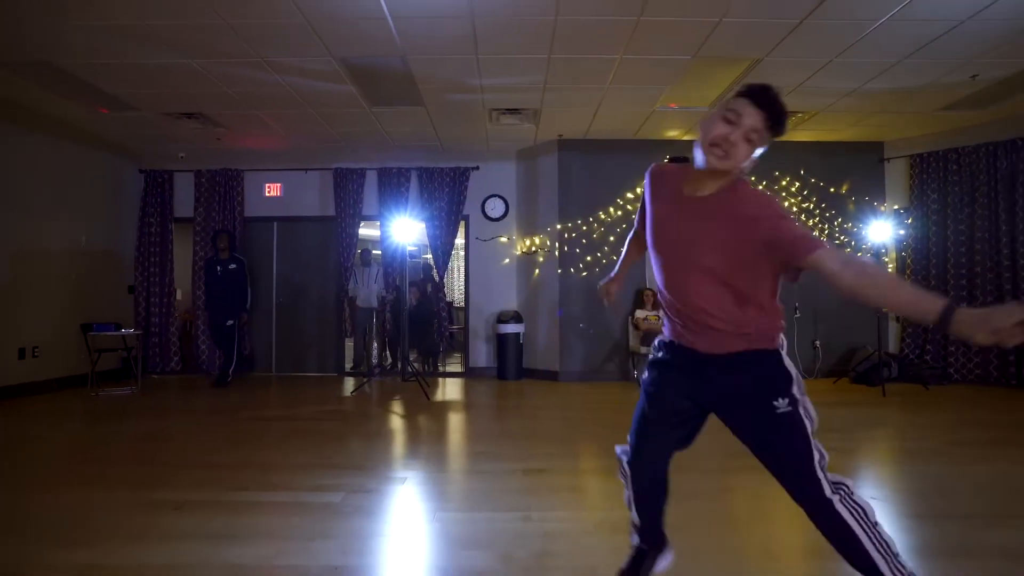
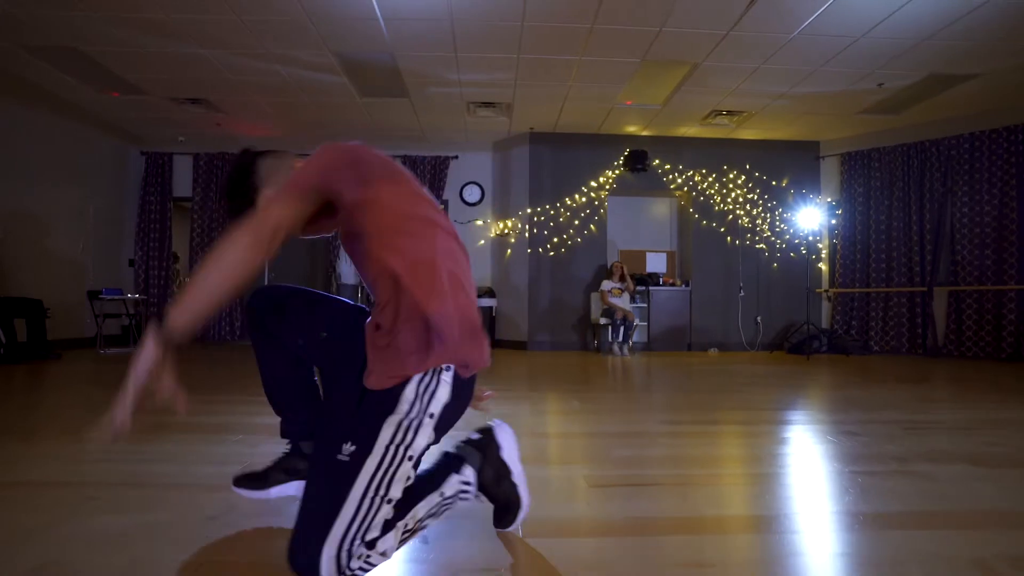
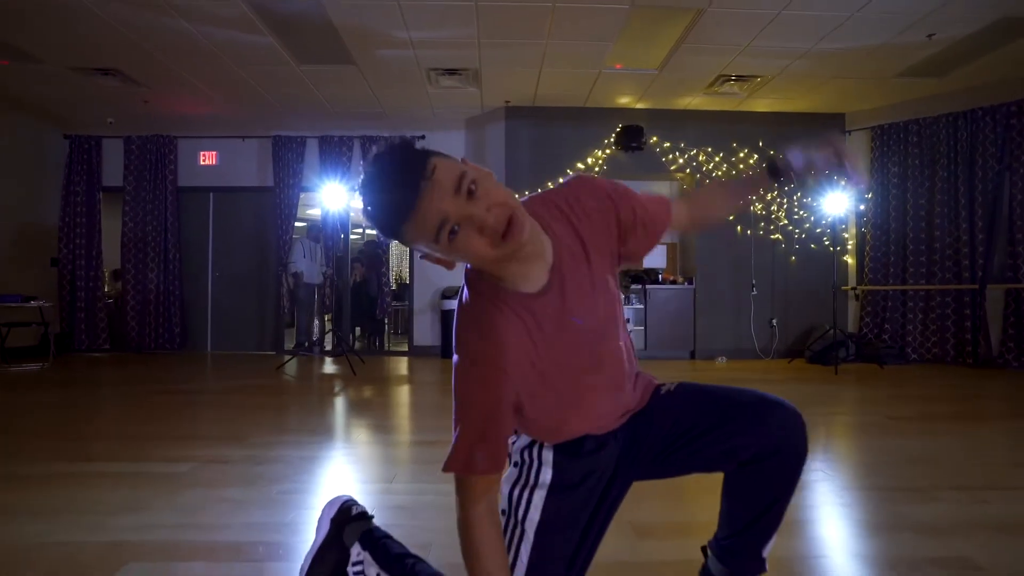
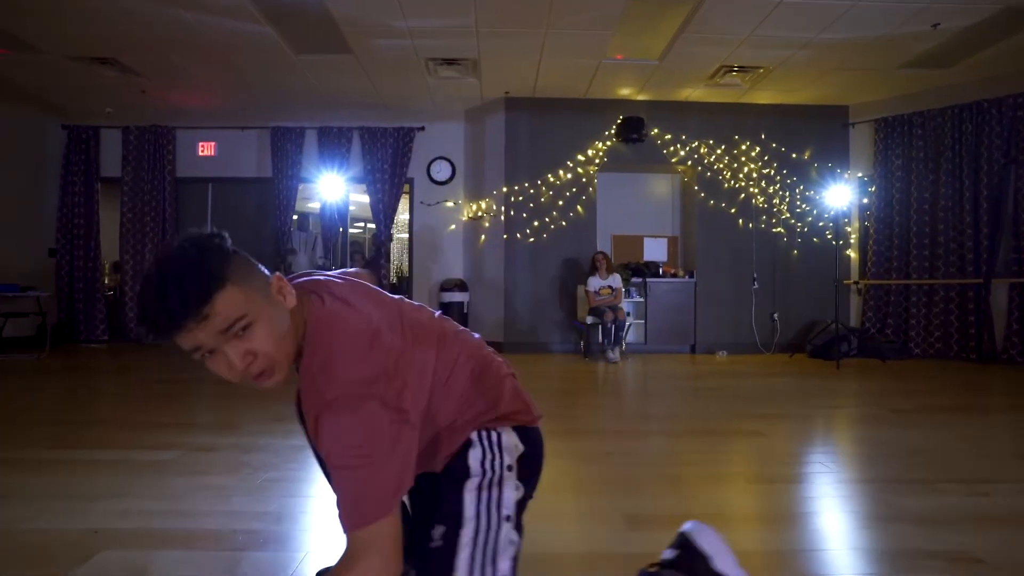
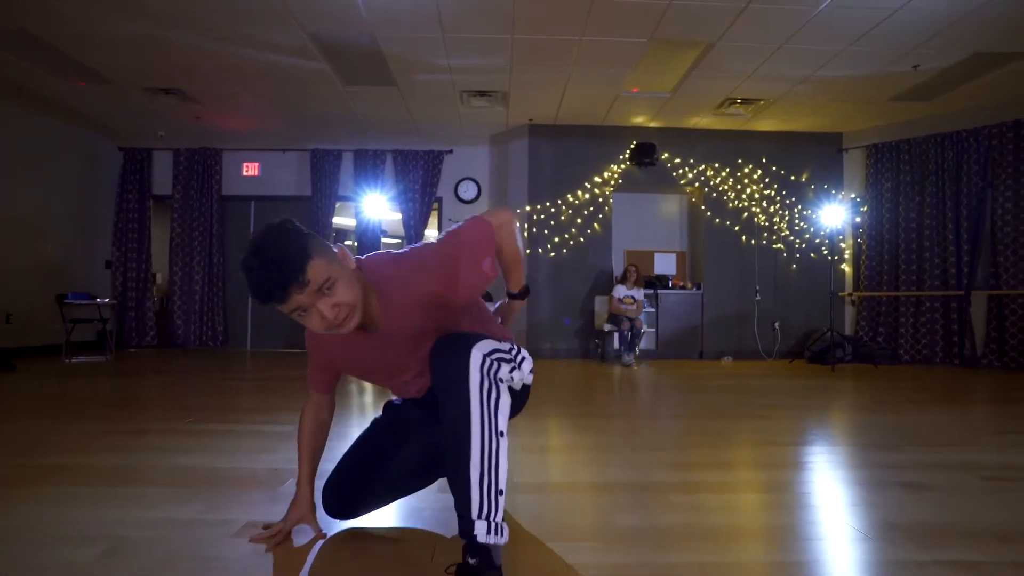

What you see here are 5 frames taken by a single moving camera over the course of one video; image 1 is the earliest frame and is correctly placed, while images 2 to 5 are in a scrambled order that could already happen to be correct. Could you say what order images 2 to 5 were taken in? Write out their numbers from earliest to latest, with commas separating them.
3, 4, 5, 2
